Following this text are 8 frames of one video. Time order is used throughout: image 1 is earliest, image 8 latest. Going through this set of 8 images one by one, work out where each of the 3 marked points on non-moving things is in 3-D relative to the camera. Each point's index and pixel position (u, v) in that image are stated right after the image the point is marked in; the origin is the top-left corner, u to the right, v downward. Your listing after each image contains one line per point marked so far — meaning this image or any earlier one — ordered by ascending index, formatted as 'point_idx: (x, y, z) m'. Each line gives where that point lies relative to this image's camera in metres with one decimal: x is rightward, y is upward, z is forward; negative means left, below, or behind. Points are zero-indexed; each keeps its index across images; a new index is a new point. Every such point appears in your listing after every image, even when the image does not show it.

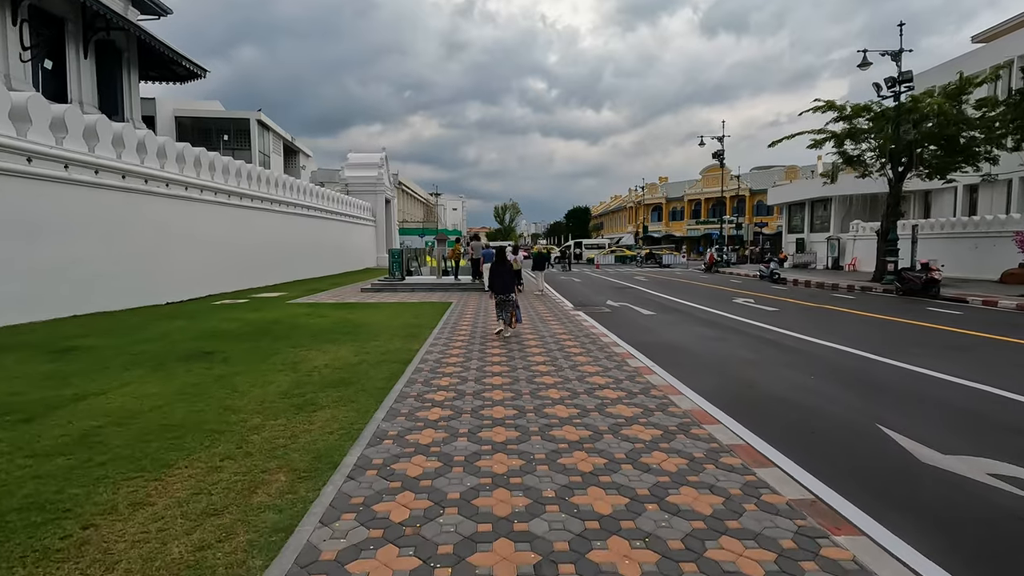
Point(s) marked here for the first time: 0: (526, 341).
0: (+0.2, -0.9, +10.1) m
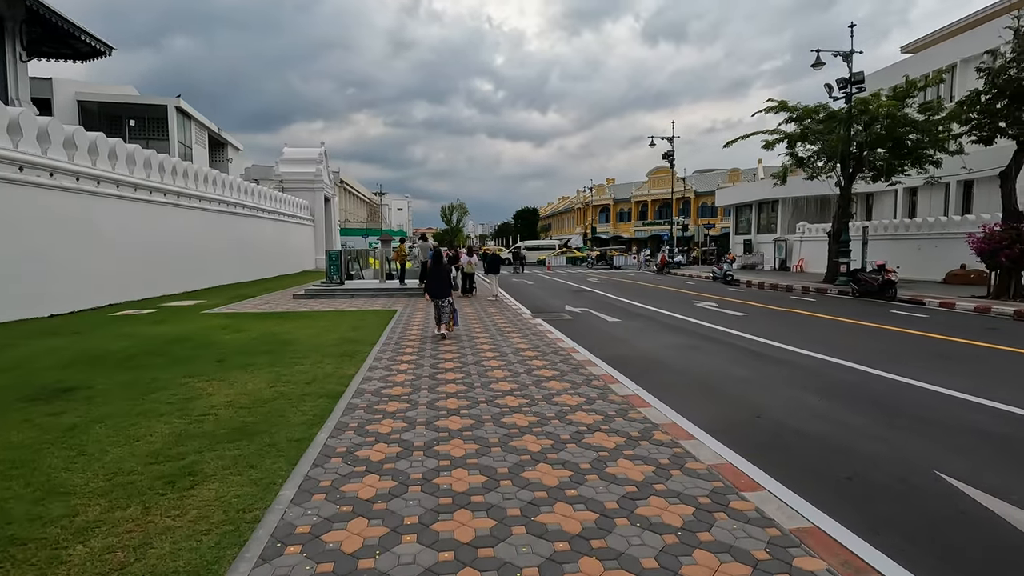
0: (-0.5, -1.1, +8.6) m
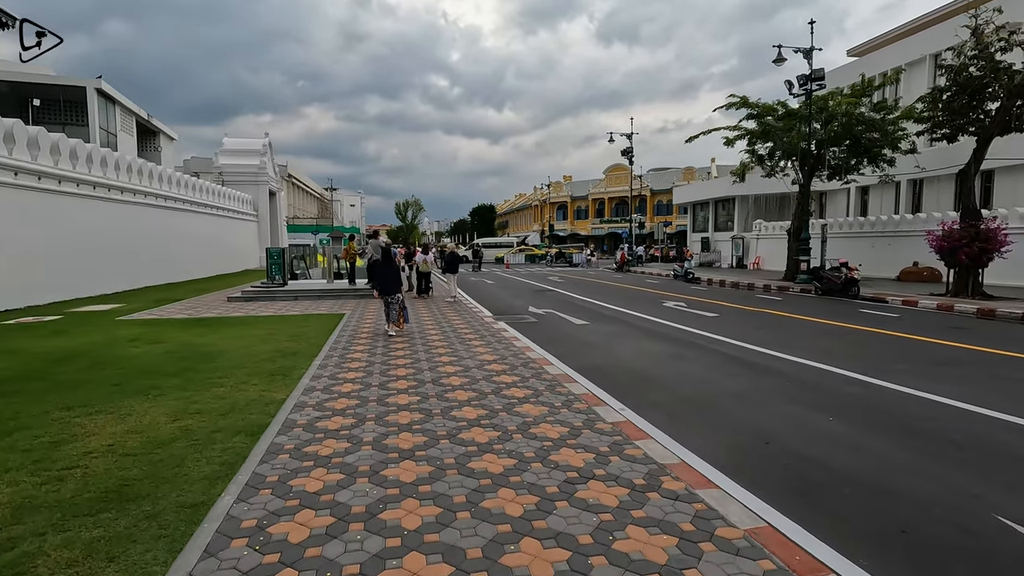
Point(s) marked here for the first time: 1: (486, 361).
0: (-1.0, -1.1, +7.5) m
1: (-0.4, -1.1, +7.9) m
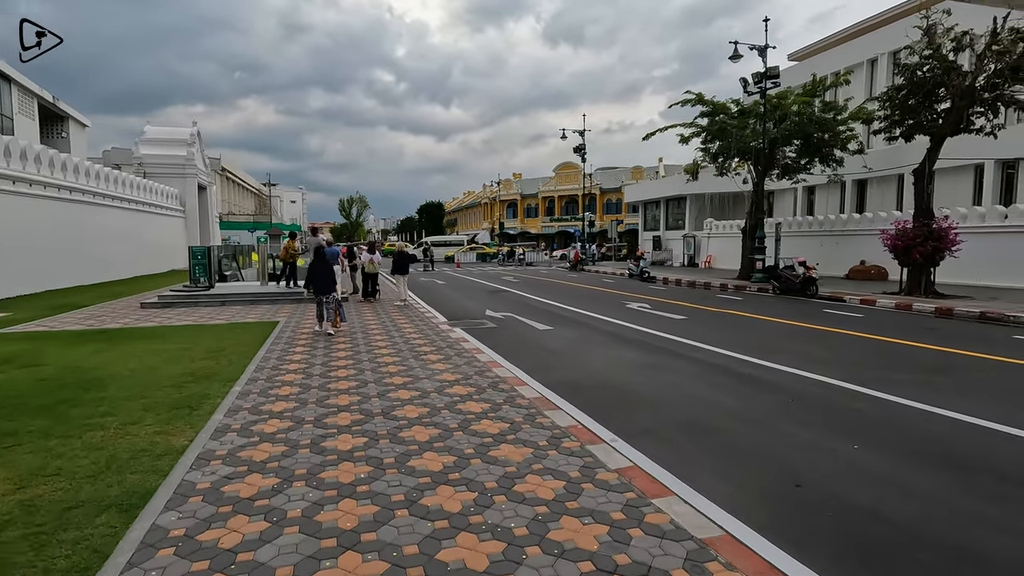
0: (-1.4, -1.2, +6.3) m
1: (-0.9, -1.2, +6.8) m
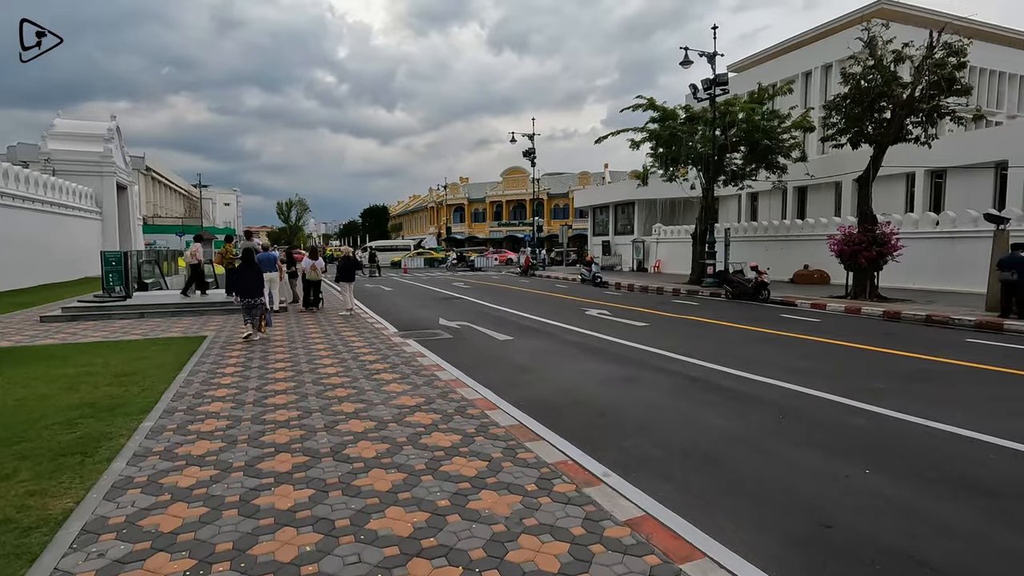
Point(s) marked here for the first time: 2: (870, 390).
0: (-1.7, -1.3, +5.4) m
1: (-1.2, -1.3, +5.9) m
2: (+4.7, -1.3, +7.0) m
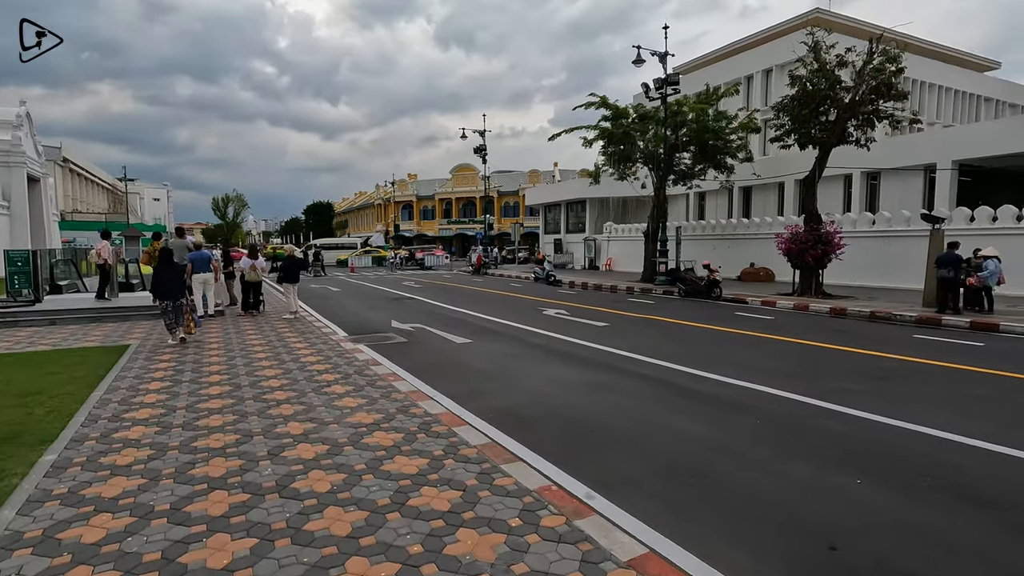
0: (-2.0, -1.4, +4.7) m
1: (-1.6, -1.3, +5.3) m
2: (+4.2, -1.3, +6.9) m
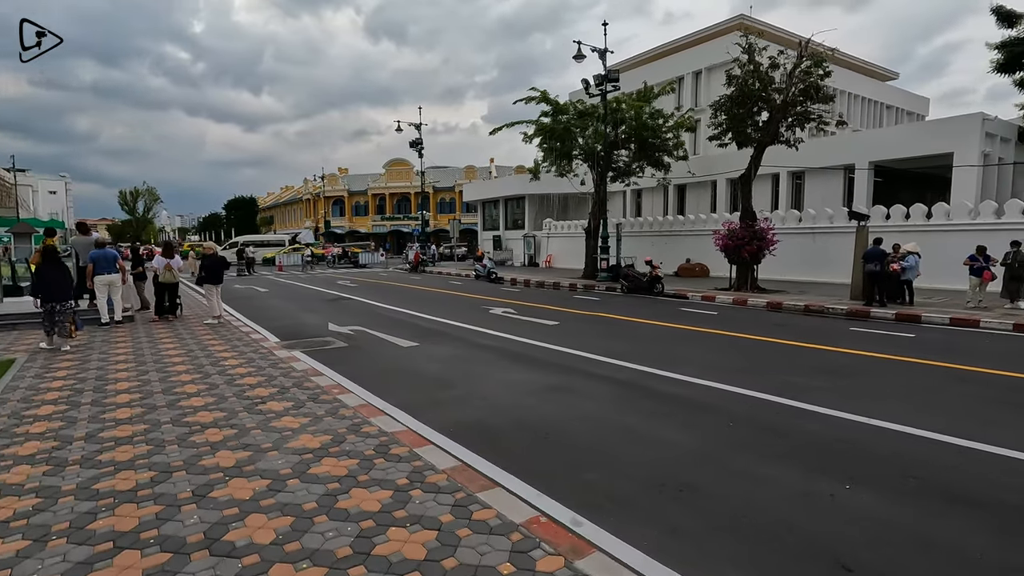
0: (-2.2, -1.4, +4.0) m
1: (-1.8, -1.4, +4.6) m
2: (+3.7, -1.3, +6.9) m
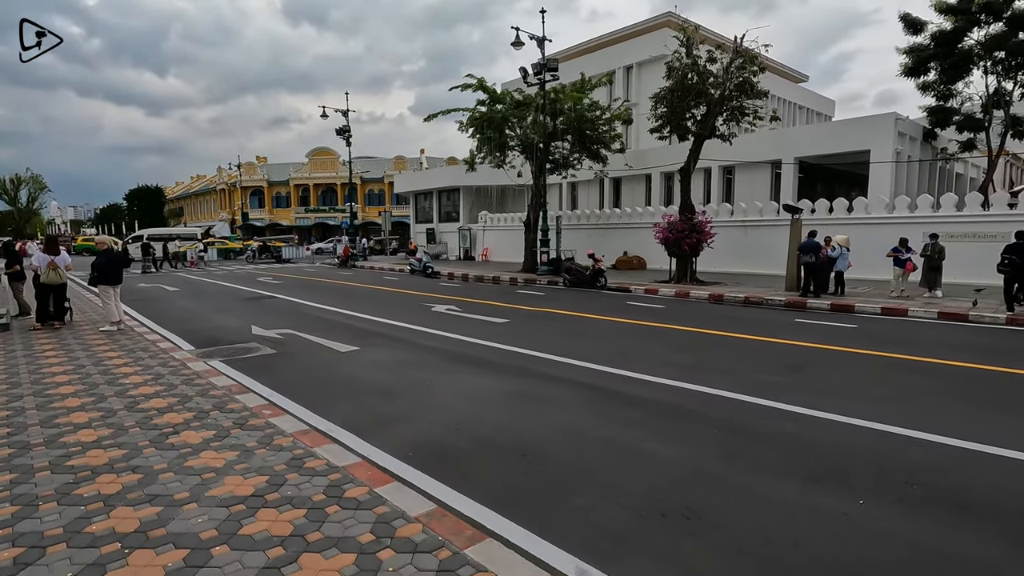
0: (-2.2, -1.4, +3.0) m
1: (-2.0, -1.4, +3.7) m
2: (+3.2, -1.2, +6.7) m
